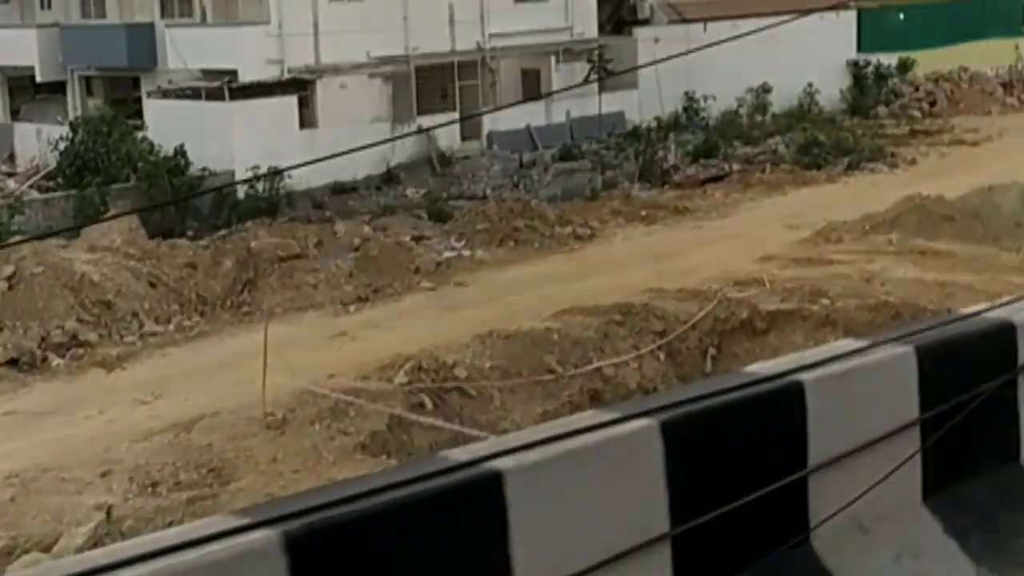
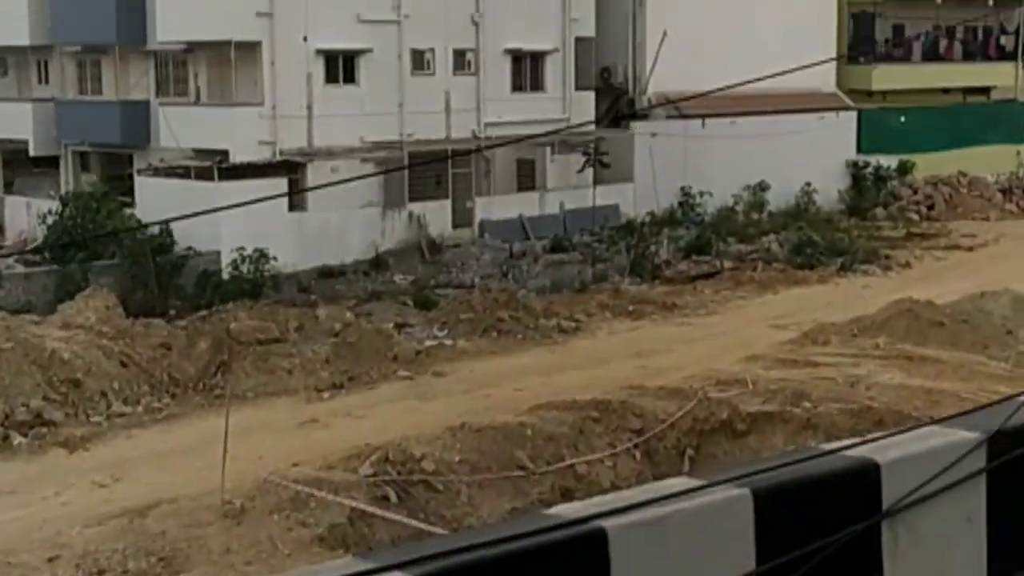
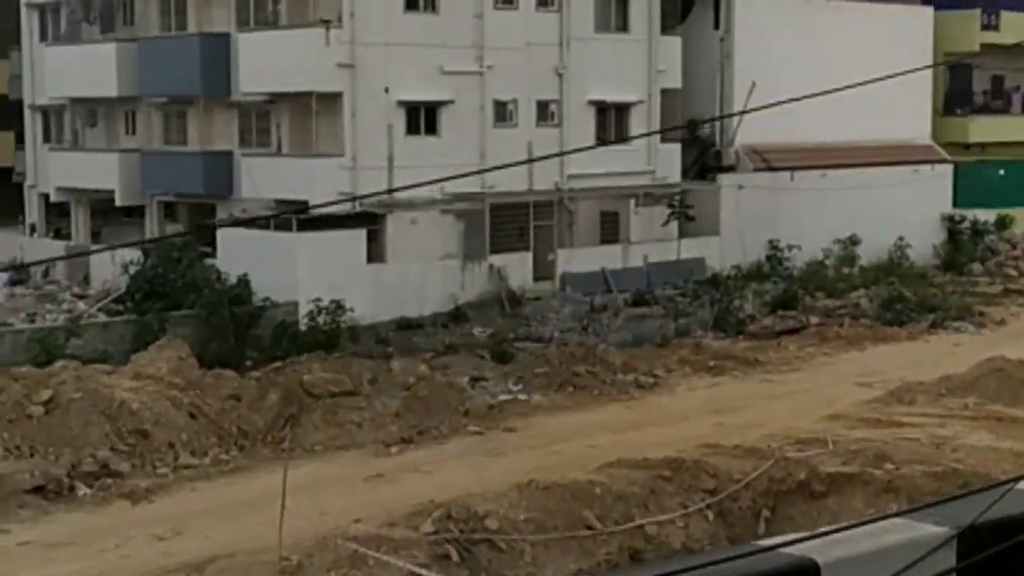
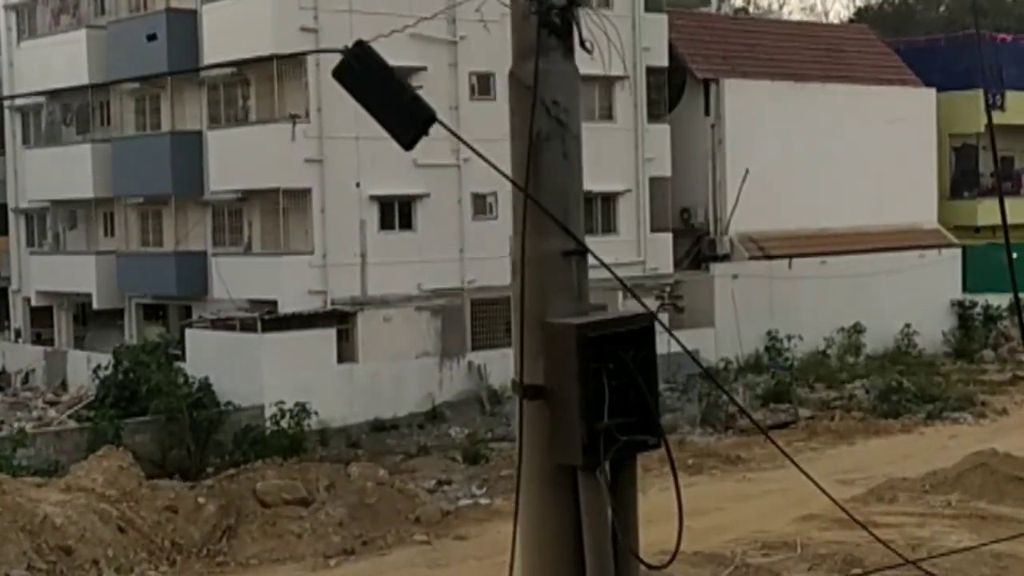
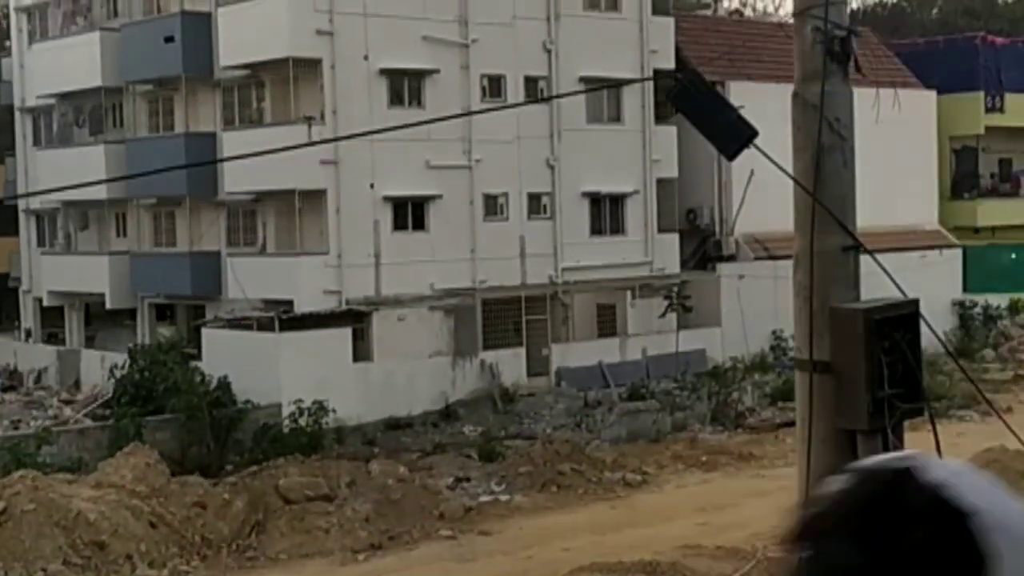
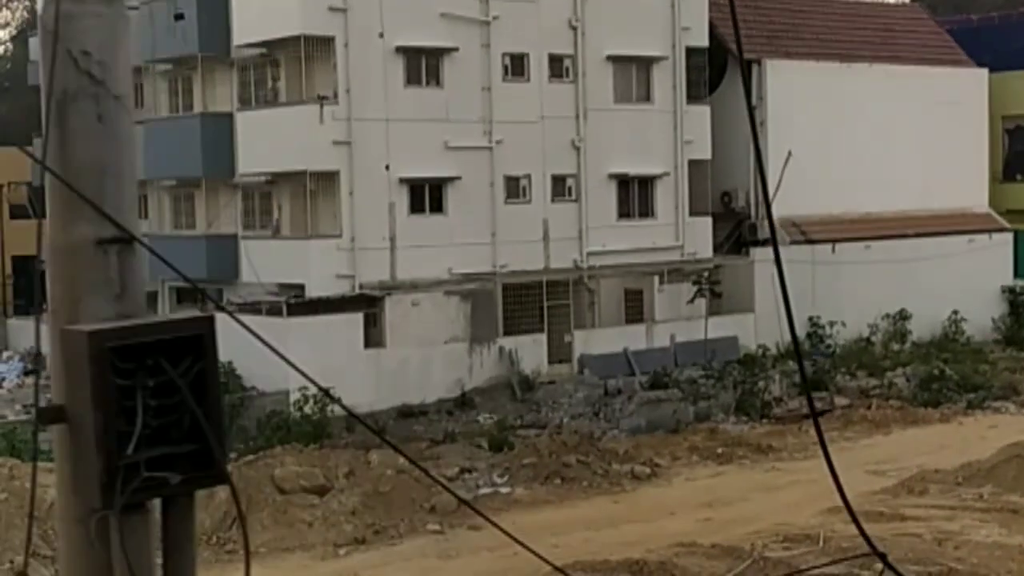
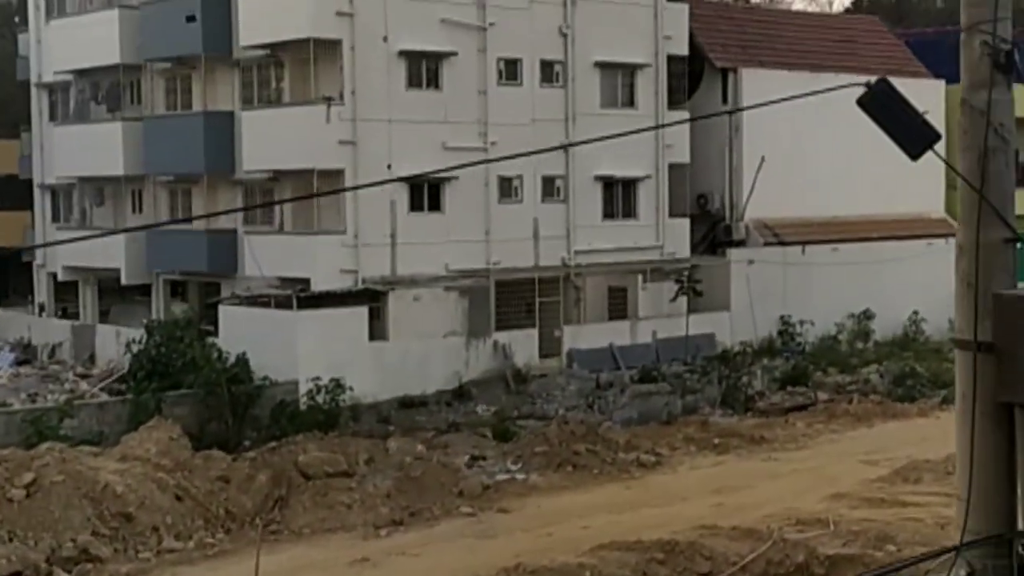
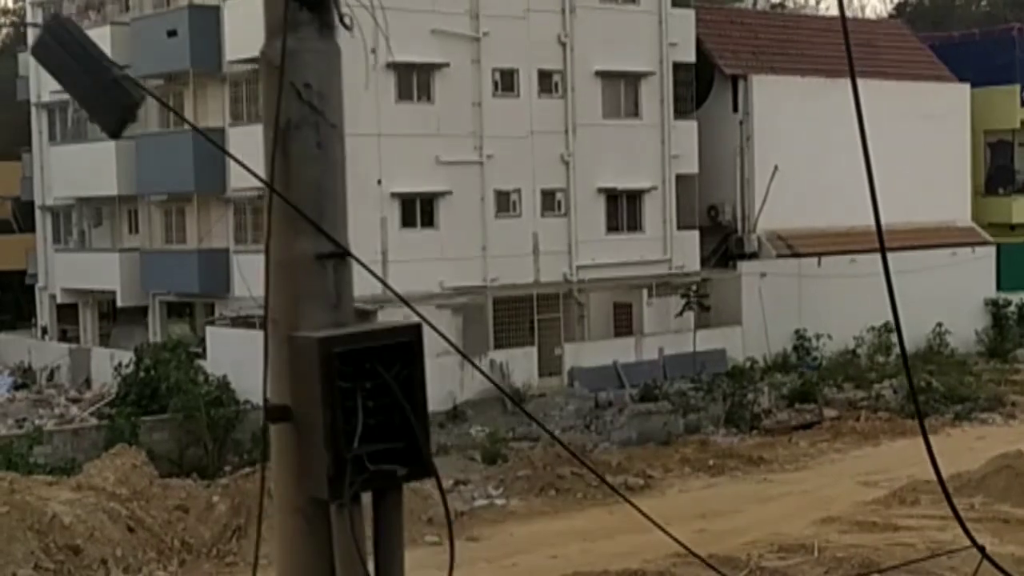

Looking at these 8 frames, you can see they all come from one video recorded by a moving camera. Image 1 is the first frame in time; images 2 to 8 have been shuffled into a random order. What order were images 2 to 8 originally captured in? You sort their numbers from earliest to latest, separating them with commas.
2, 3, 7, 5, 4, 8, 6
